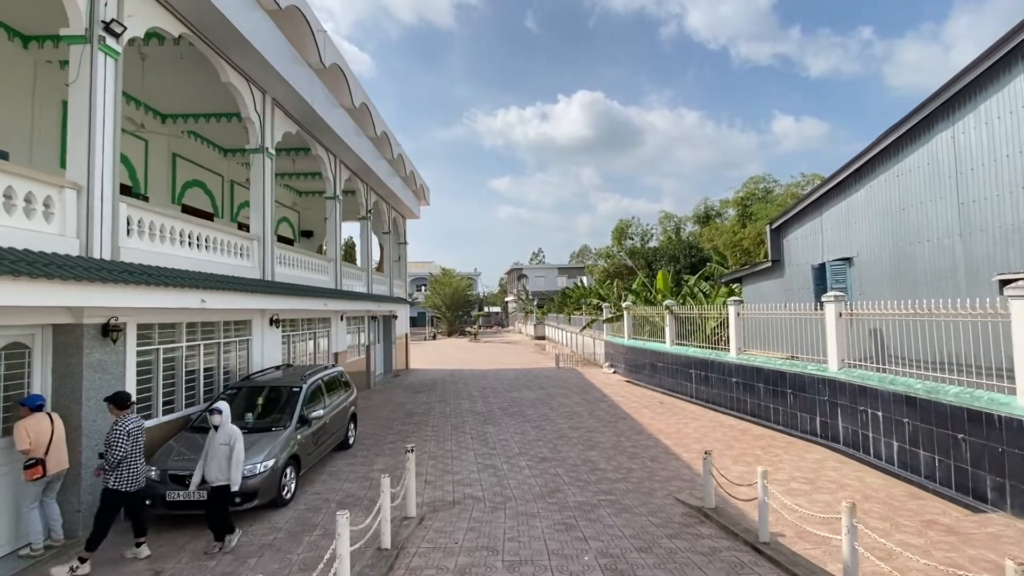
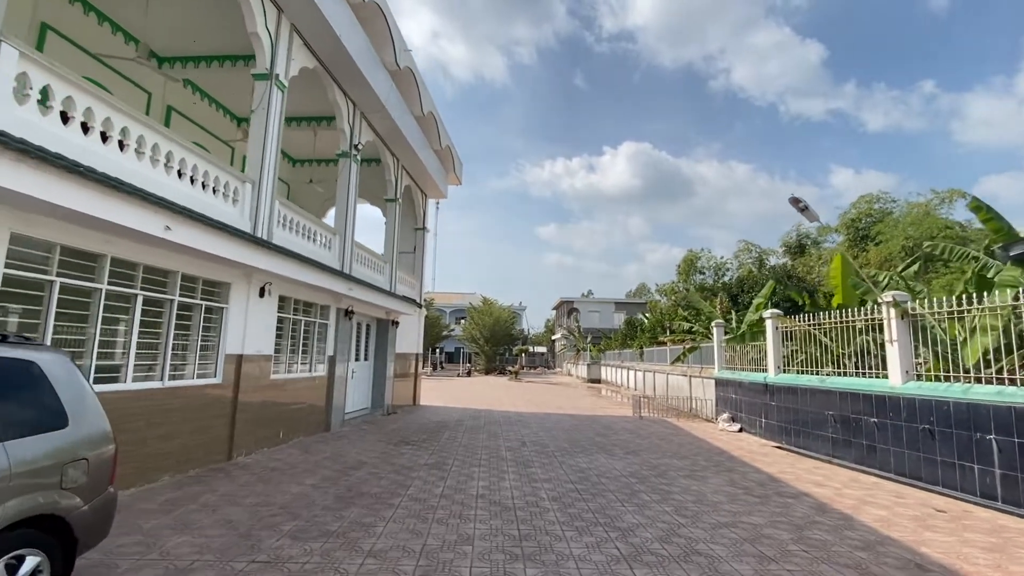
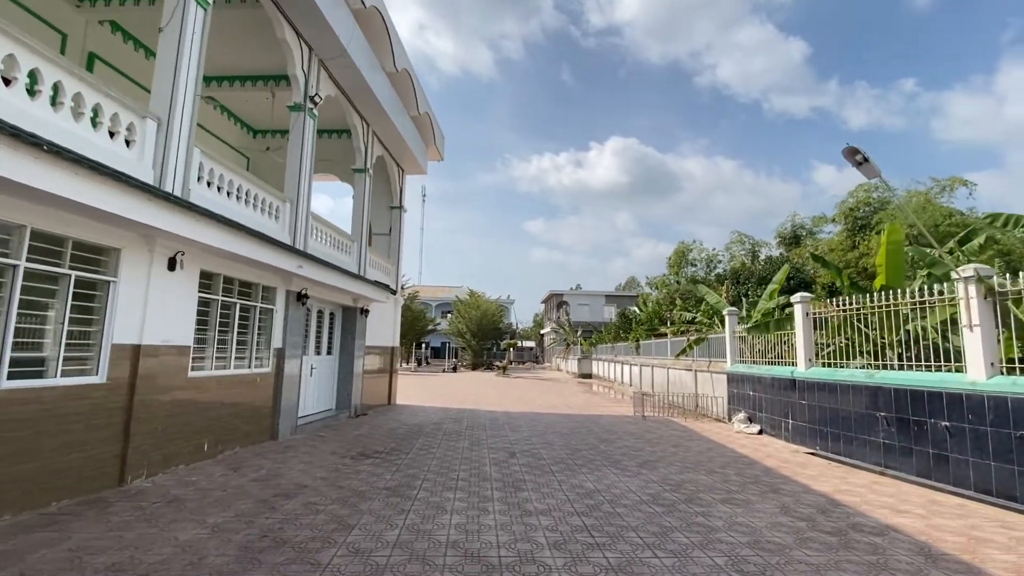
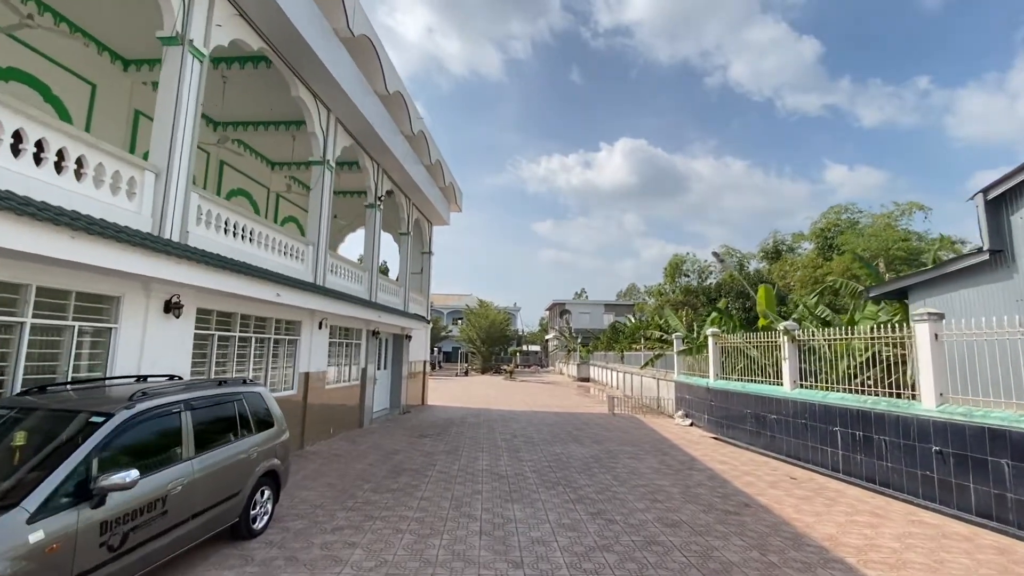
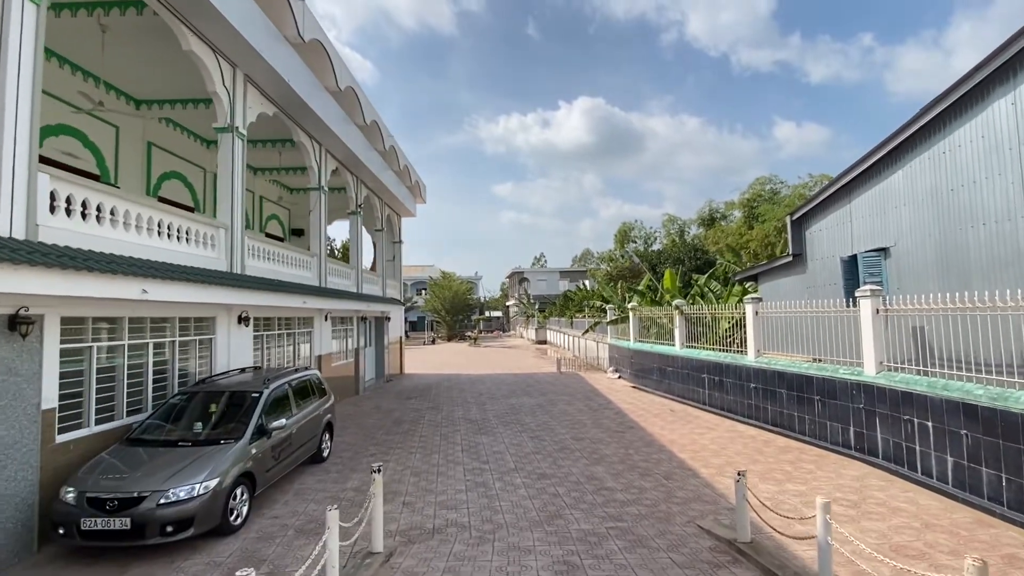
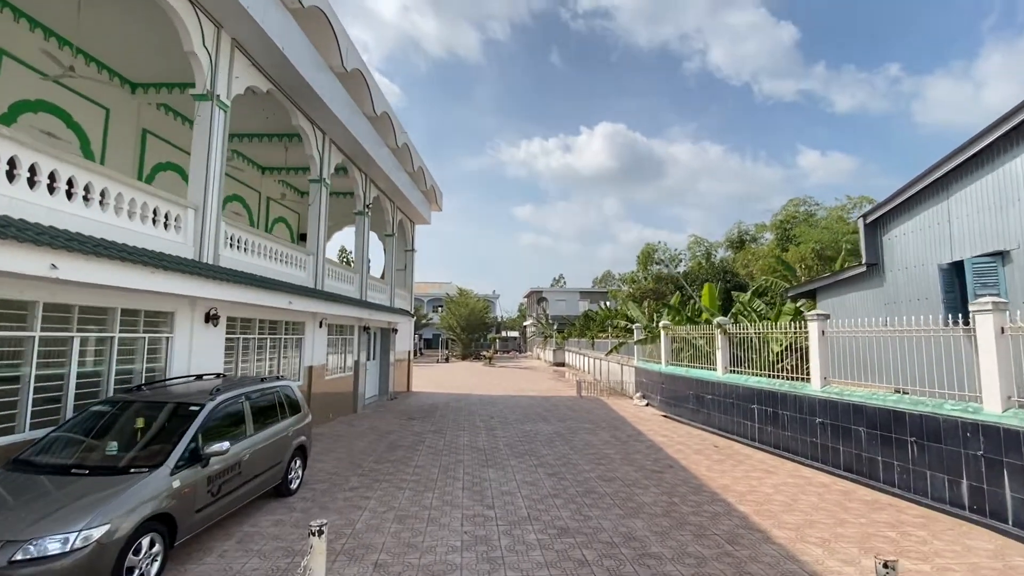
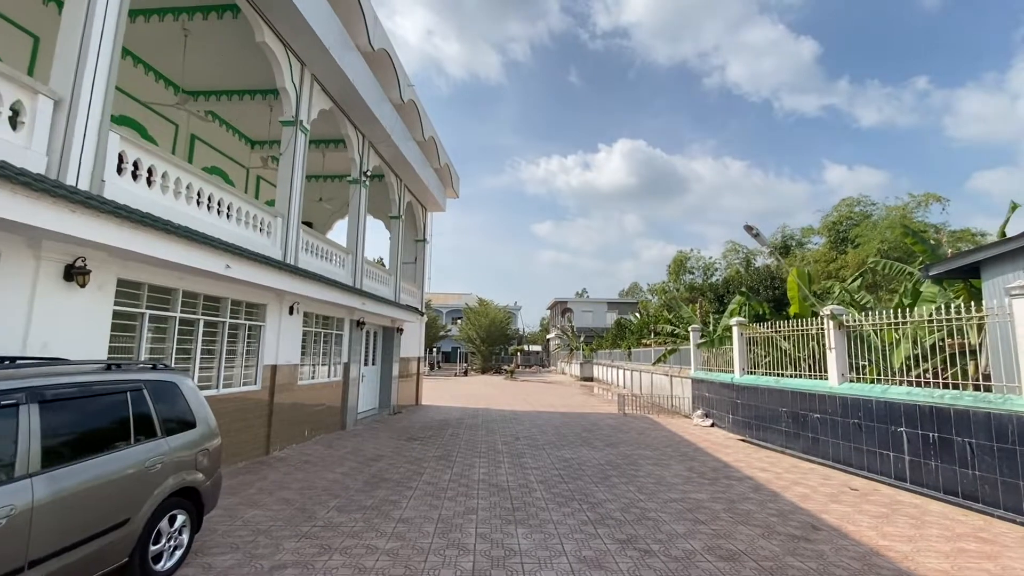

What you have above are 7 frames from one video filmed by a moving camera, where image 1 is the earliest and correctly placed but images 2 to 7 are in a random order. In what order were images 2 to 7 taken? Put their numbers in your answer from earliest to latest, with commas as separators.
5, 6, 4, 7, 2, 3
